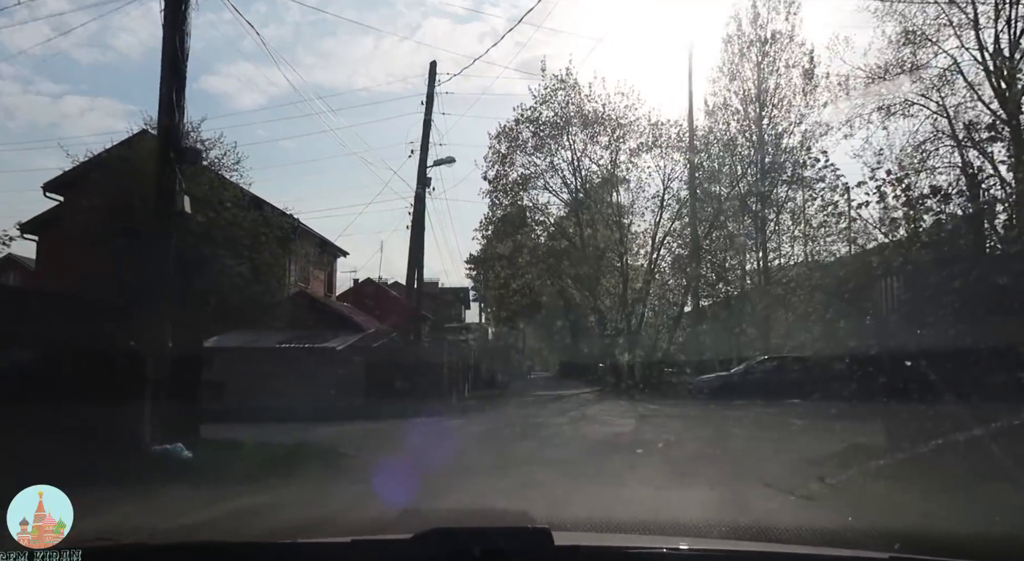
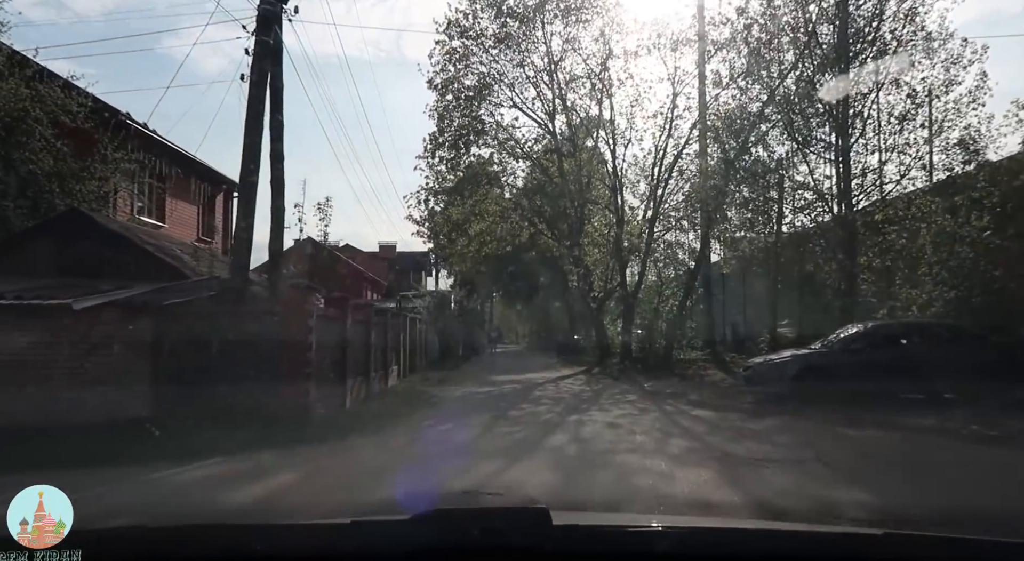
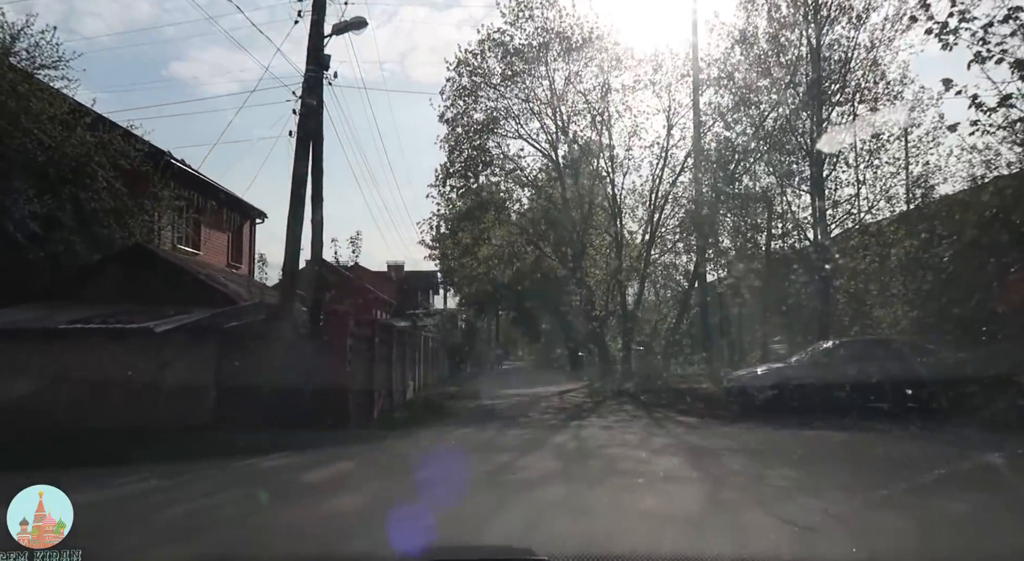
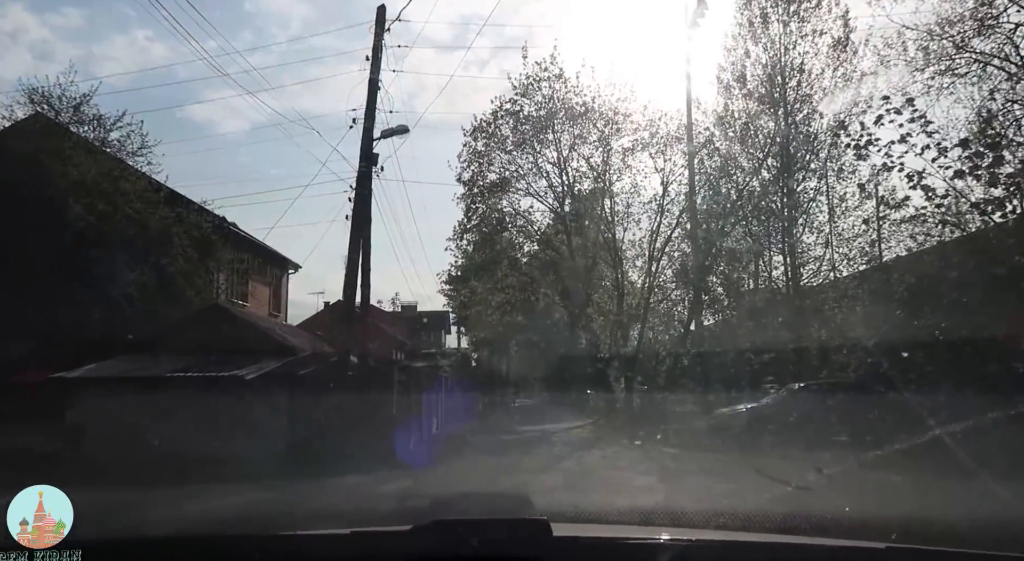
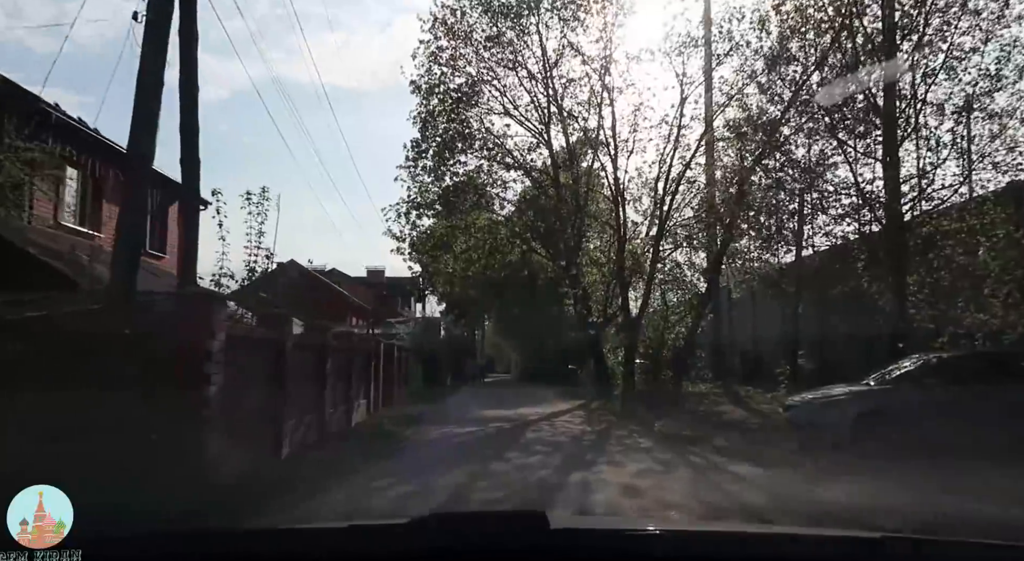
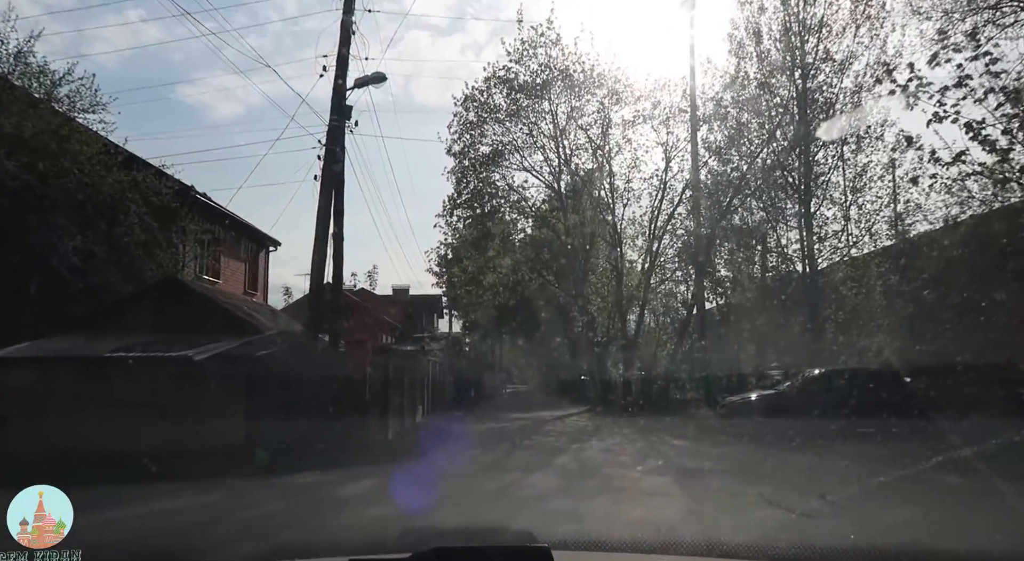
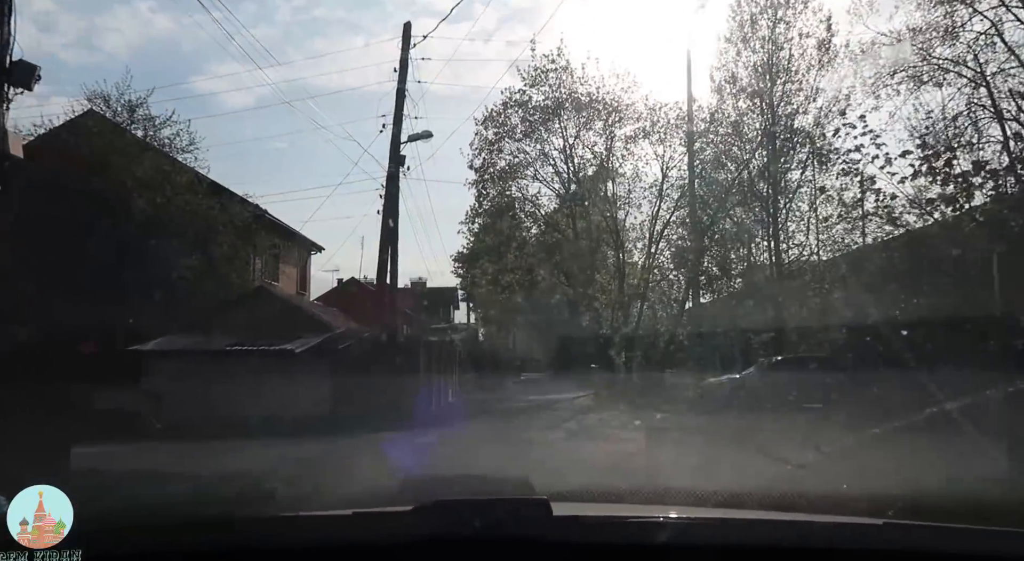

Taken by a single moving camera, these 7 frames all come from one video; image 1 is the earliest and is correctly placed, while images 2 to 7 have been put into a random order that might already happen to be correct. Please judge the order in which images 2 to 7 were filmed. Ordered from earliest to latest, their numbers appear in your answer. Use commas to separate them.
7, 4, 6, 3, 2, 5
